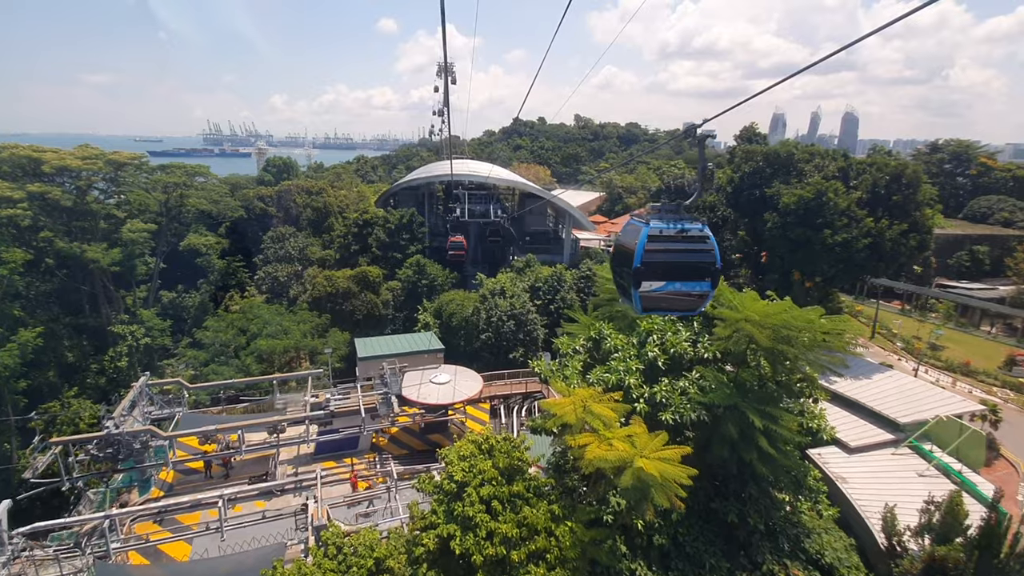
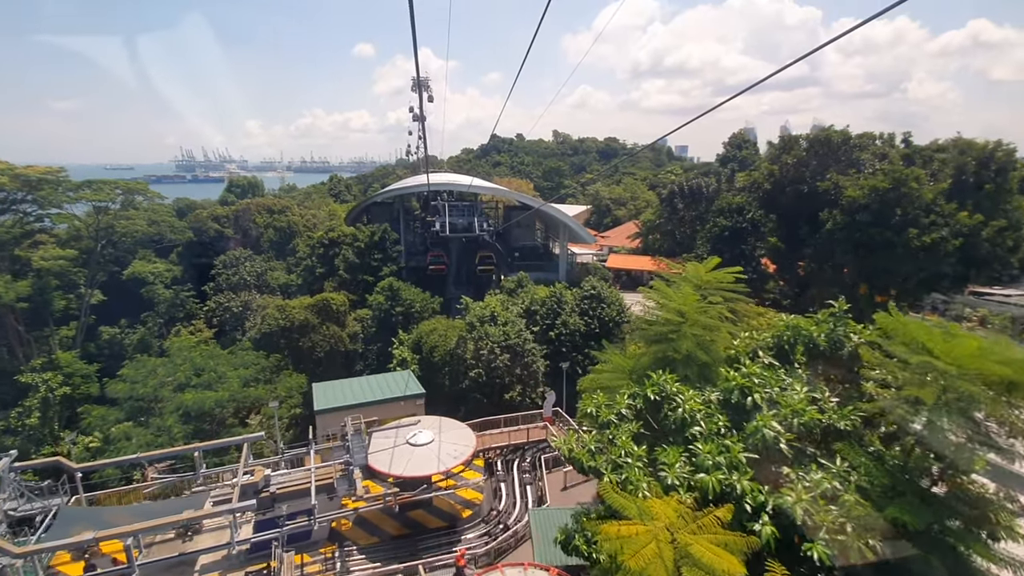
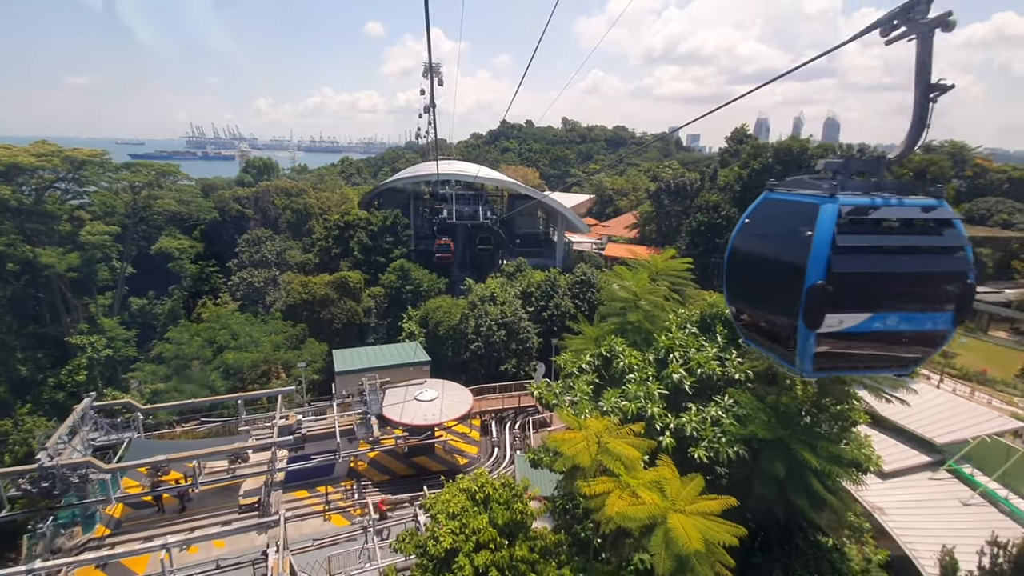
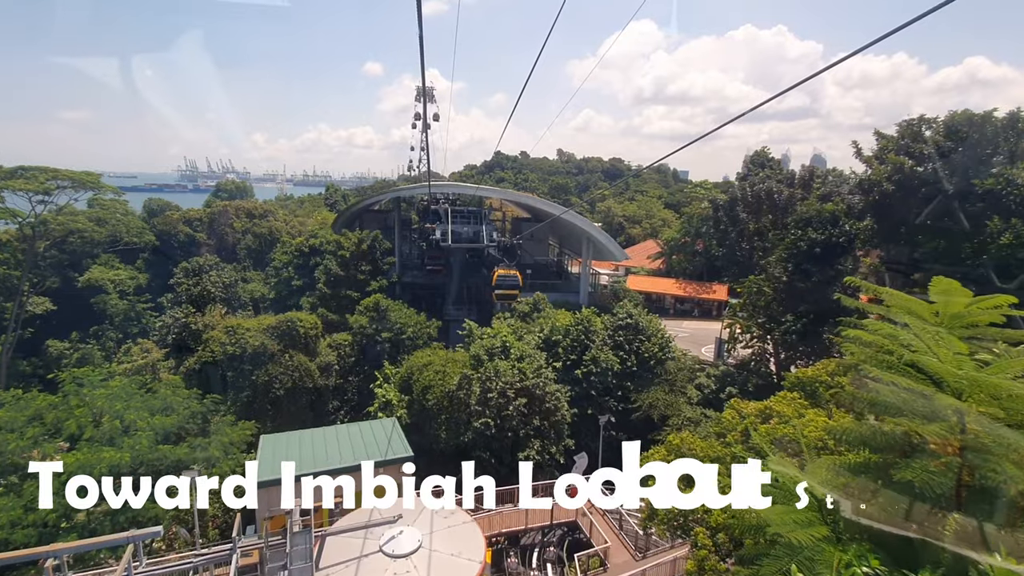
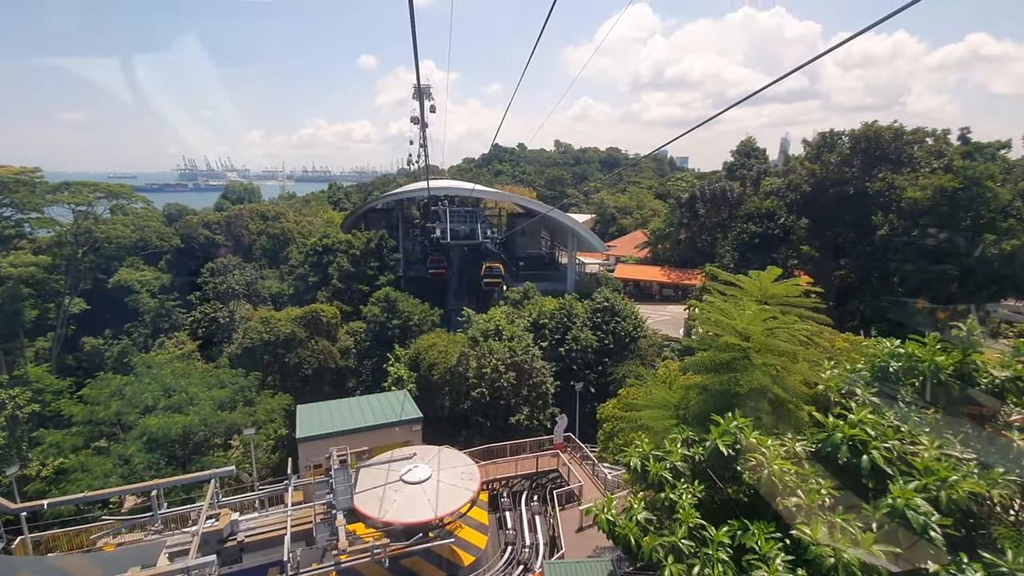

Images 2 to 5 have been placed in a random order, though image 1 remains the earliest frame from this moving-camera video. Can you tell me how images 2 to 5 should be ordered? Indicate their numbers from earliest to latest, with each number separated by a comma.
3, 2, 5, 4
